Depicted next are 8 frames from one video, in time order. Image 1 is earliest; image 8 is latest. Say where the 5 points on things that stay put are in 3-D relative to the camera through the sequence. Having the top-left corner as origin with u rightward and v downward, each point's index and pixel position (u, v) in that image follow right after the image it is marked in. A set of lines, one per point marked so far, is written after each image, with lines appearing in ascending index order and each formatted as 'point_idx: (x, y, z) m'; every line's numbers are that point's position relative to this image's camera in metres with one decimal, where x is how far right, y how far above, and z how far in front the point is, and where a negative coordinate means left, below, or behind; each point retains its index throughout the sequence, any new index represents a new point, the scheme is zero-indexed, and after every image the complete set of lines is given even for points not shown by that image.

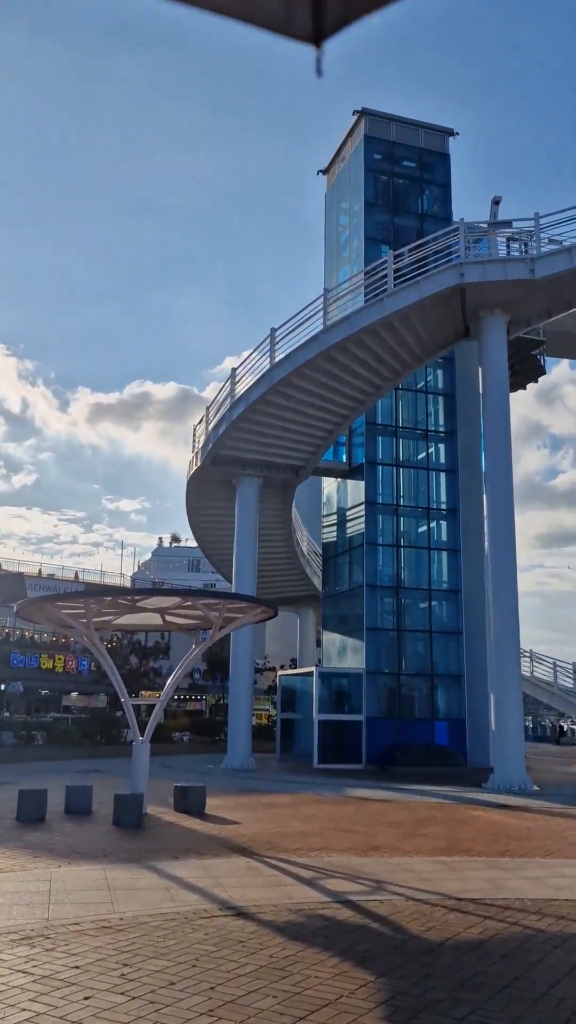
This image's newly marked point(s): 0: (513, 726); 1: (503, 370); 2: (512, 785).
0: (+4.5, -4.3, +17.3) m
1: (+4.7, +3.1, +18.9) m
2: (+4.4, -5.3, +17.1) m
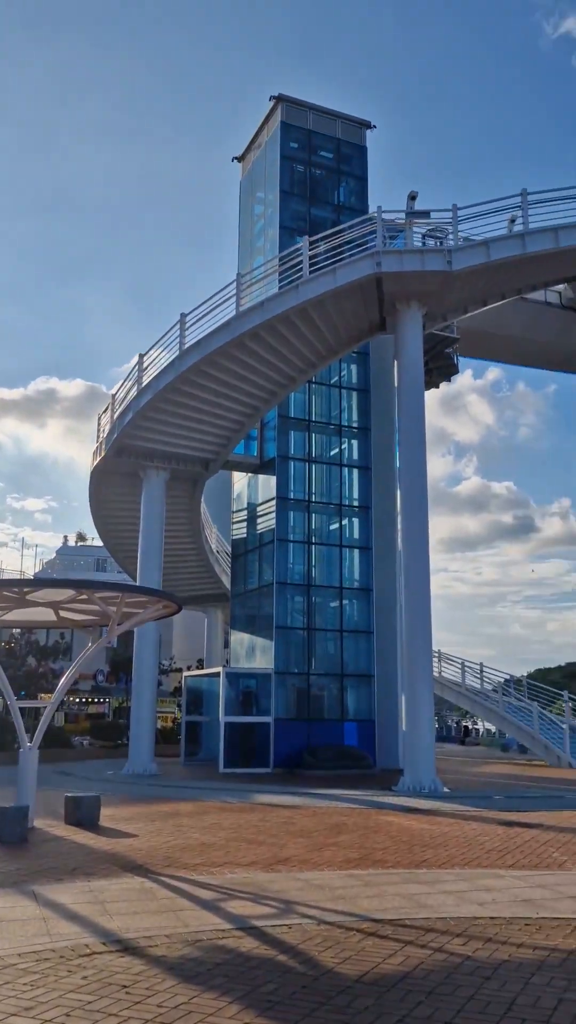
0: (+2.7, -4.2, +16.9) m
1: (+2.8, +3.2, +18.5) m
2: (+2.6, -5.2, +16.7) m
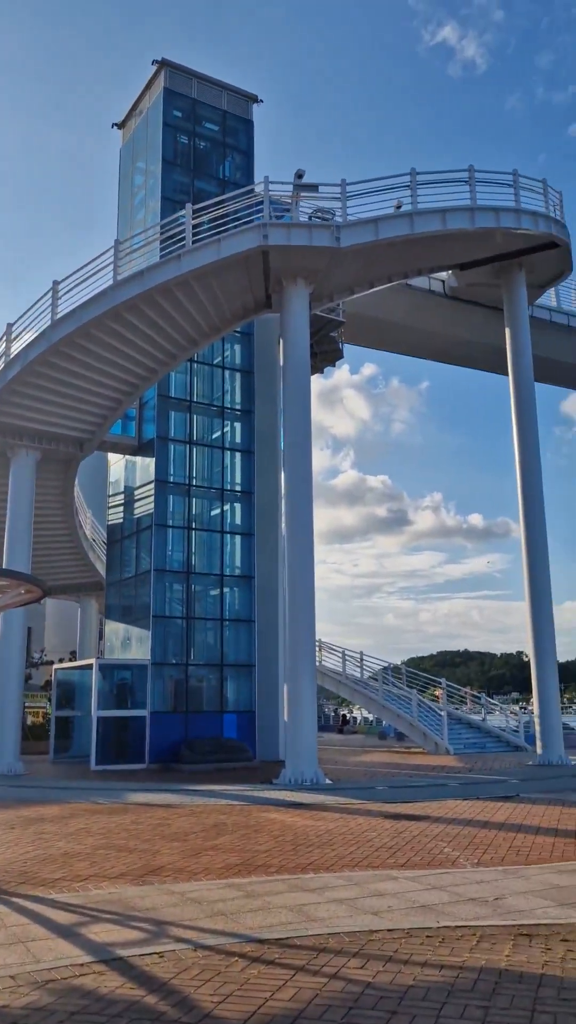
0: (+0.4, -3.9, +16.3) m
1: (+0.3, +3.5, +17.9) m
2: (+0.3, -4.9, +16.1) m
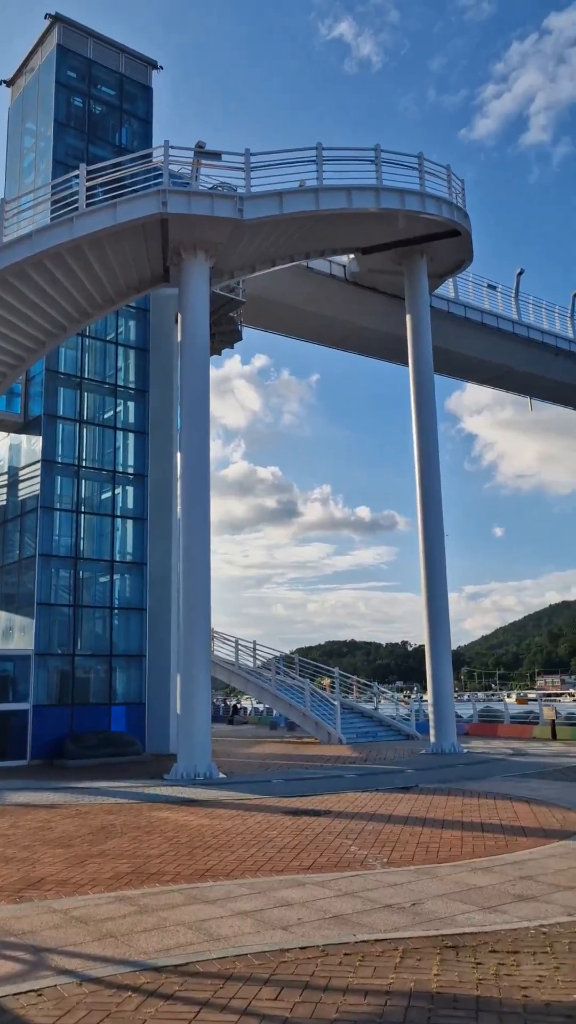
0: (-1.6, -3.5, +15.7) m
1: (-1.6, +3.8, +17.2) m
2: (-1.6, -4.6, +15.5) m
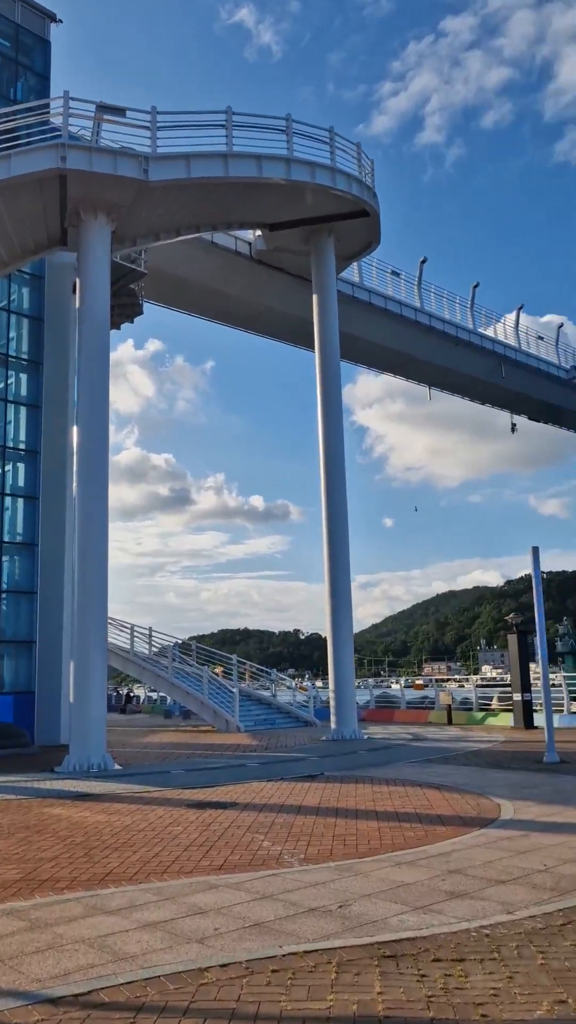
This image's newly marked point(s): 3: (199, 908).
0: (-3.3, -3.2, +14.8) m
1: (-3.4, +4.2, +16.2) m
2: (-3.3, -4.2, +14.6) m
3: (-0.6, -2.4, +5.3) m
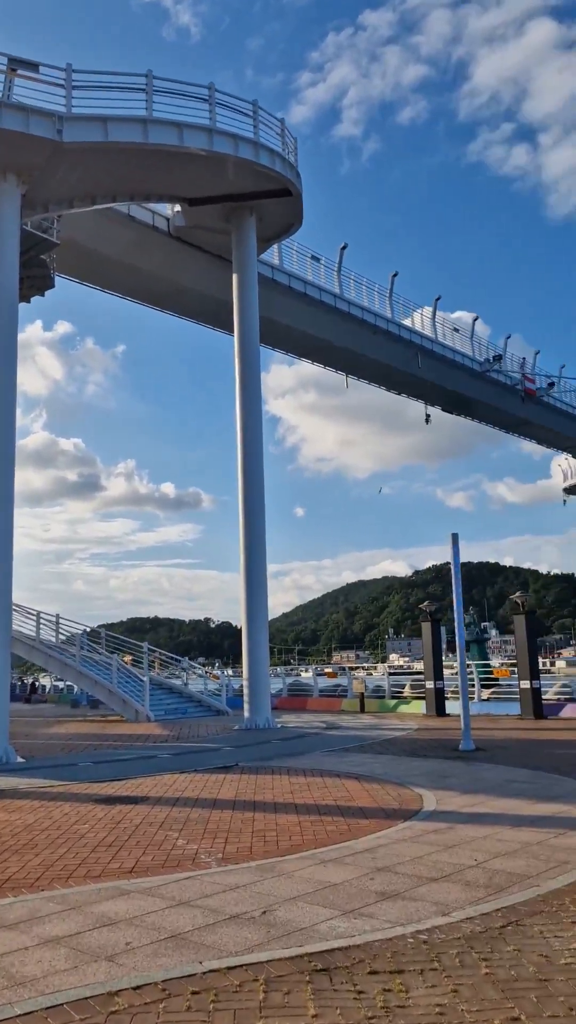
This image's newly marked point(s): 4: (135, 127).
0: (-4.7, -2.8, +14.0) m
1: (-4.8, +4.6, +15.3) m
2: (-4.7, -3.9, +13.8) m
3: (-1.0, -2.2, +4.8) m
4: (-2.8, +7.0, +16.0) m
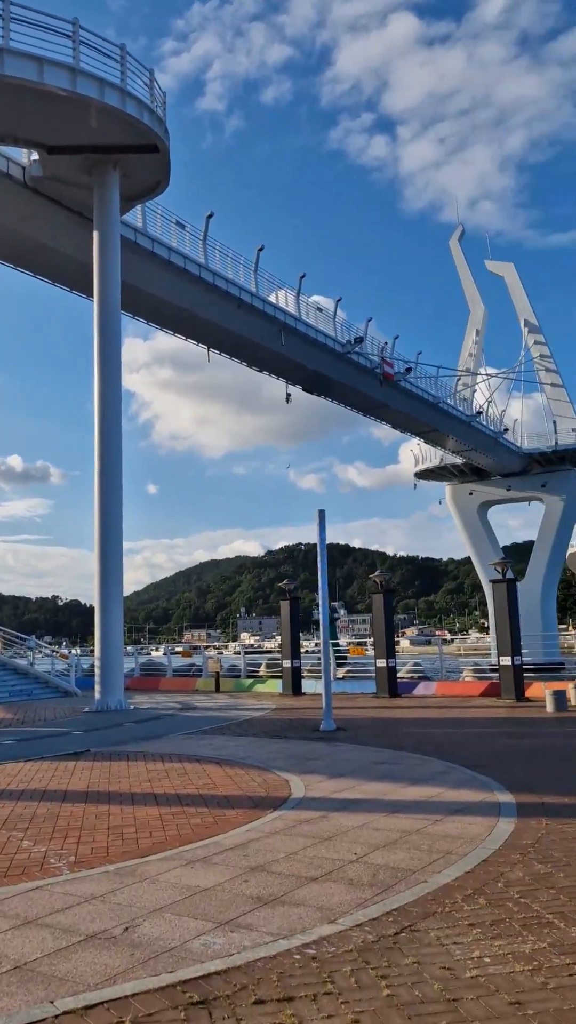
0: (-6.8, -2.3, +12.5) m
1: (-6.9, +5.2, +13.6) m
2: (-6.8, -3.3, +12.4) m
3: (-1.6, -2.0, +4.0) m
4: (-5.0, +7.6, +14.6) m
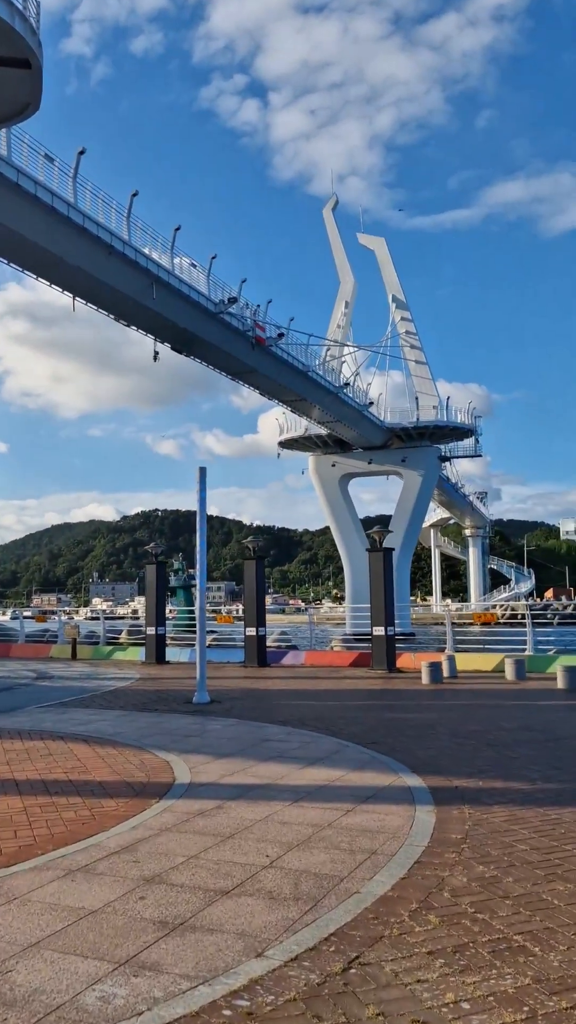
0: (-8.3, -1.4, +10.5) m
1: (-8.4, +6.1, +11.2) m
2: (-8.4, -2.5, +10.3) m
3: (-1.9, -1.7, +2.9) m
4: (-6.5, +8.4, +12.5) m
